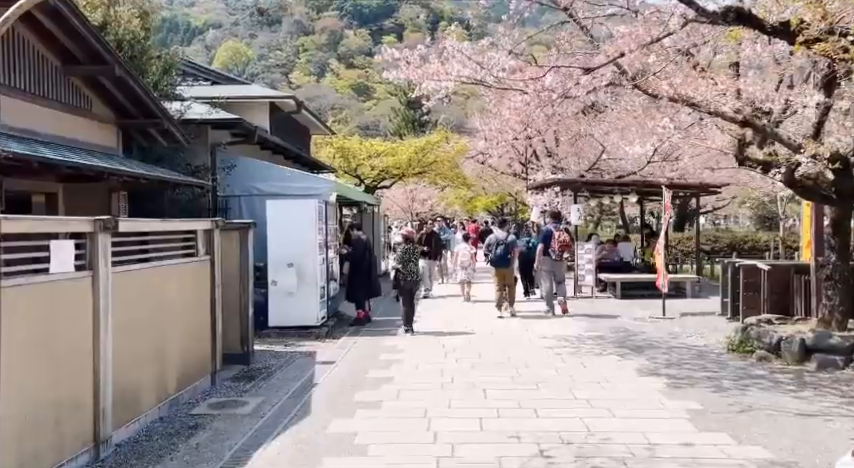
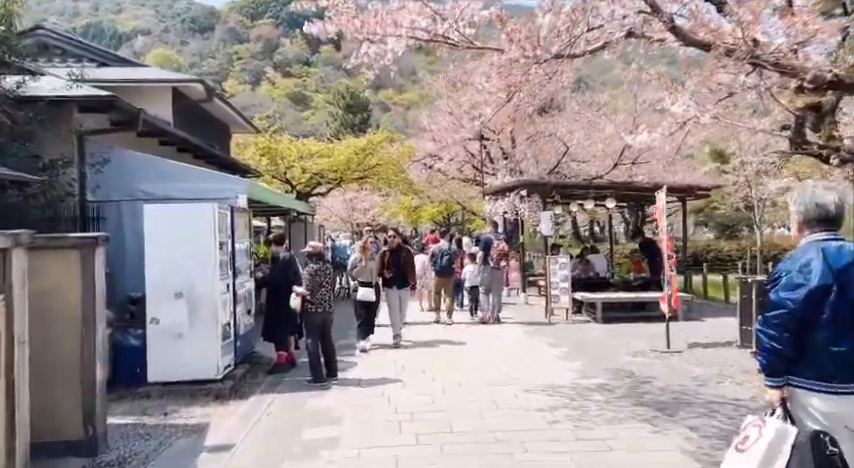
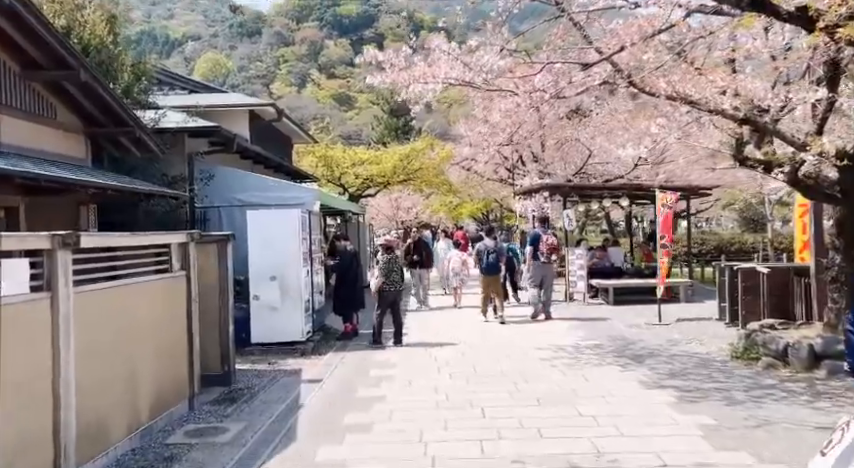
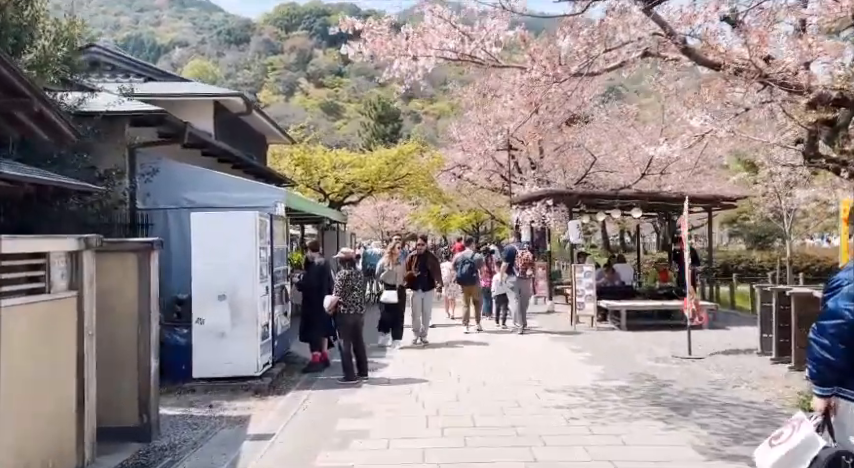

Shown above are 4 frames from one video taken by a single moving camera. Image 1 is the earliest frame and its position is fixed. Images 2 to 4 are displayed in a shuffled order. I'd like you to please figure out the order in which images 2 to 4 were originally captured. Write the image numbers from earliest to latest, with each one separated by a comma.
3, 4, 2
